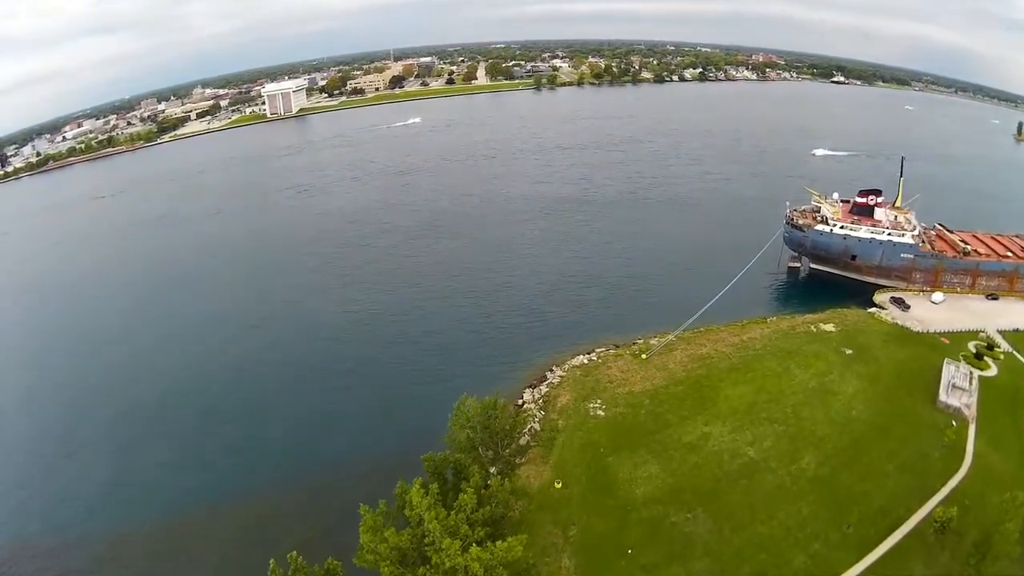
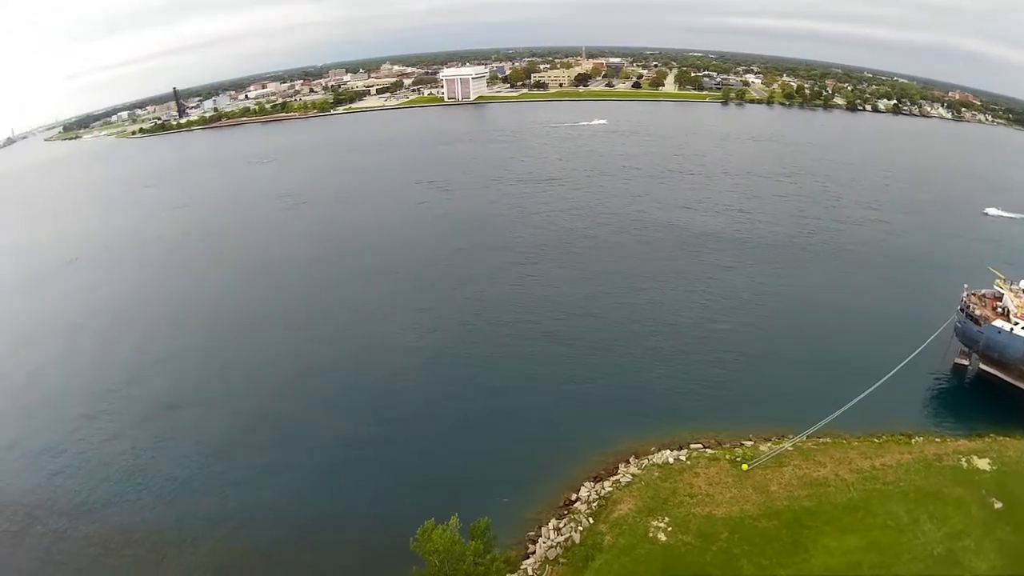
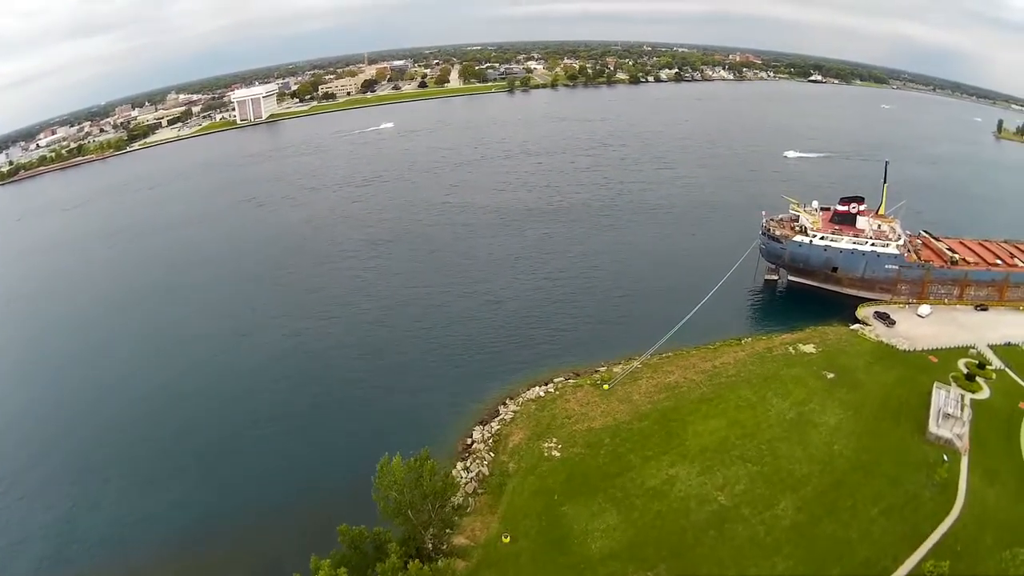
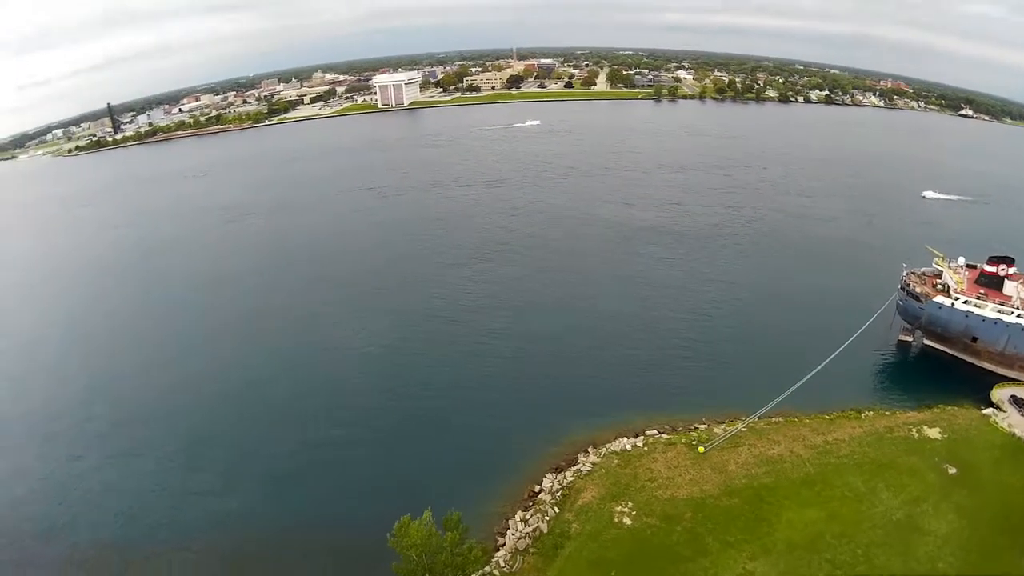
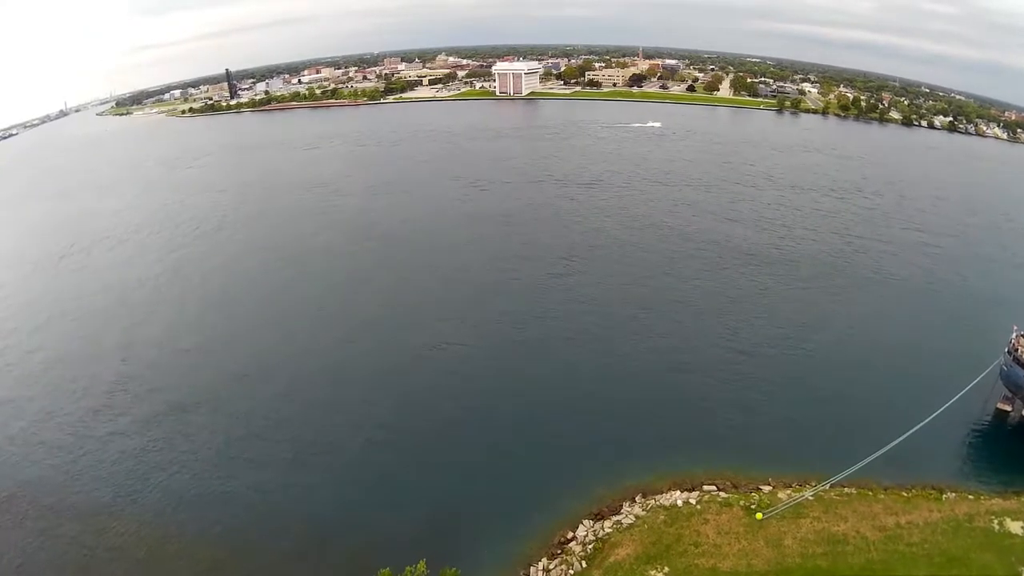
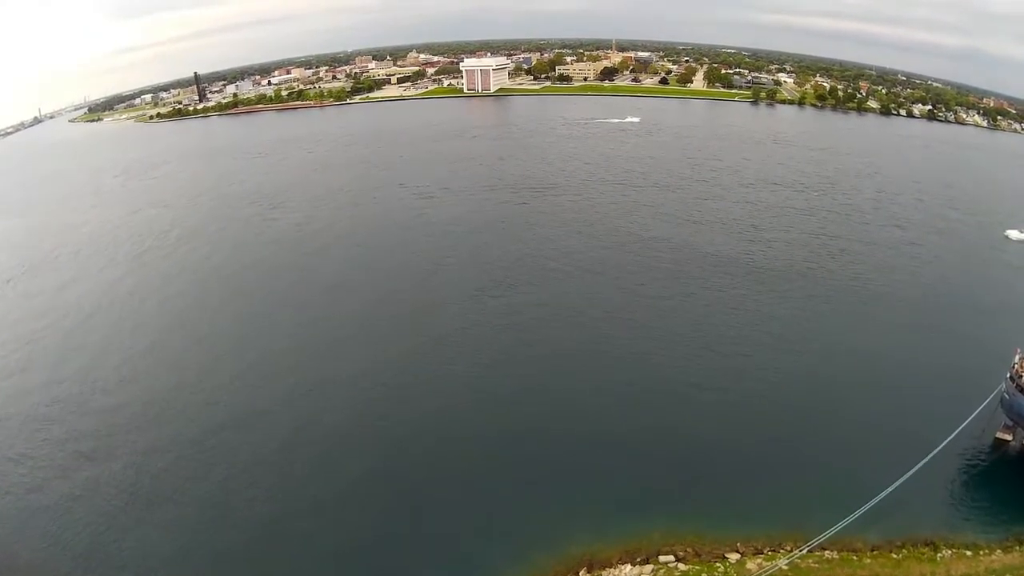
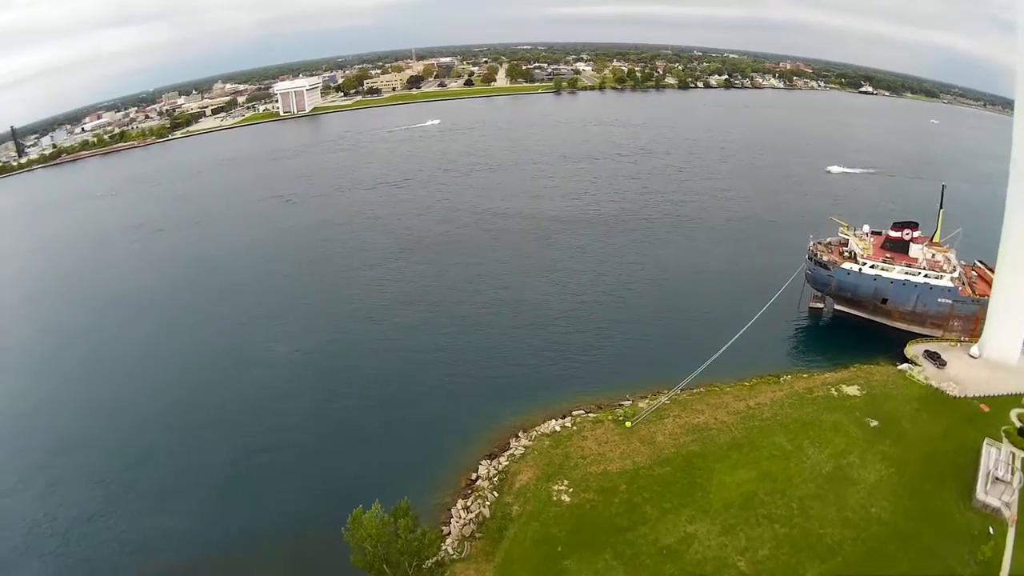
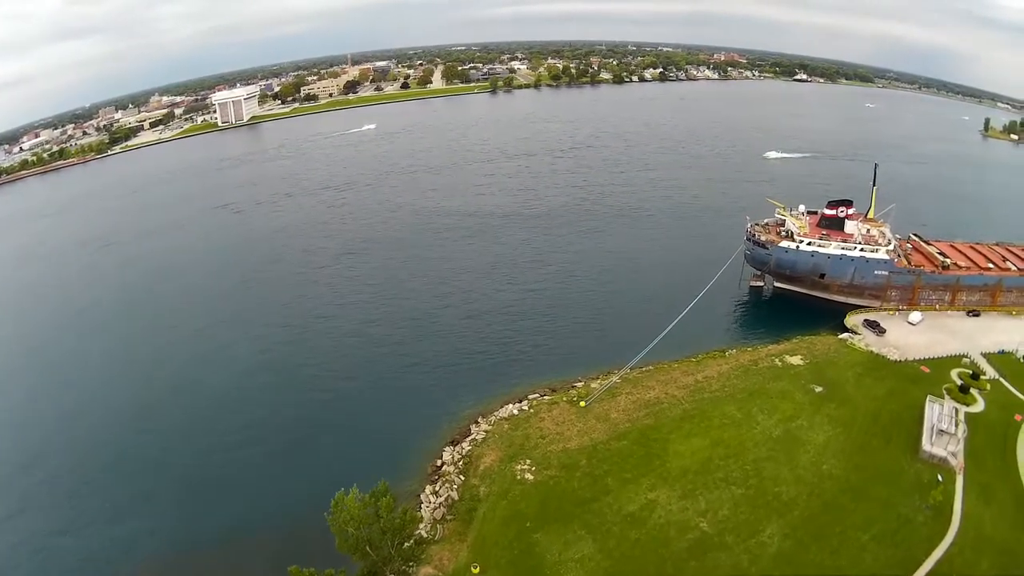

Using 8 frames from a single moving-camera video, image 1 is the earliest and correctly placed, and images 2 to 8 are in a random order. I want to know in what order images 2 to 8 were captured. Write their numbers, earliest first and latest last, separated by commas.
3, 8, 7, 4, 2, 5, 6
